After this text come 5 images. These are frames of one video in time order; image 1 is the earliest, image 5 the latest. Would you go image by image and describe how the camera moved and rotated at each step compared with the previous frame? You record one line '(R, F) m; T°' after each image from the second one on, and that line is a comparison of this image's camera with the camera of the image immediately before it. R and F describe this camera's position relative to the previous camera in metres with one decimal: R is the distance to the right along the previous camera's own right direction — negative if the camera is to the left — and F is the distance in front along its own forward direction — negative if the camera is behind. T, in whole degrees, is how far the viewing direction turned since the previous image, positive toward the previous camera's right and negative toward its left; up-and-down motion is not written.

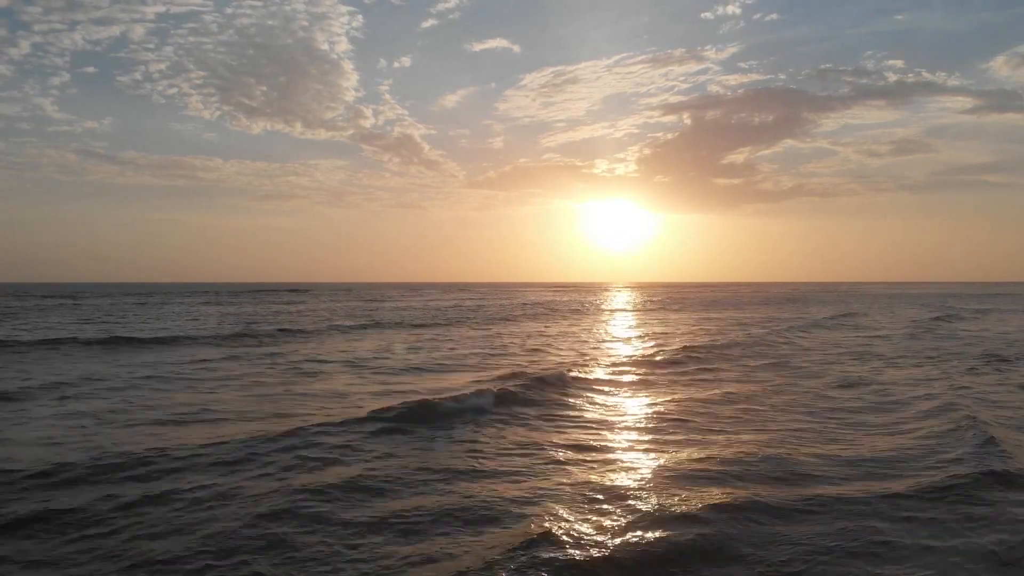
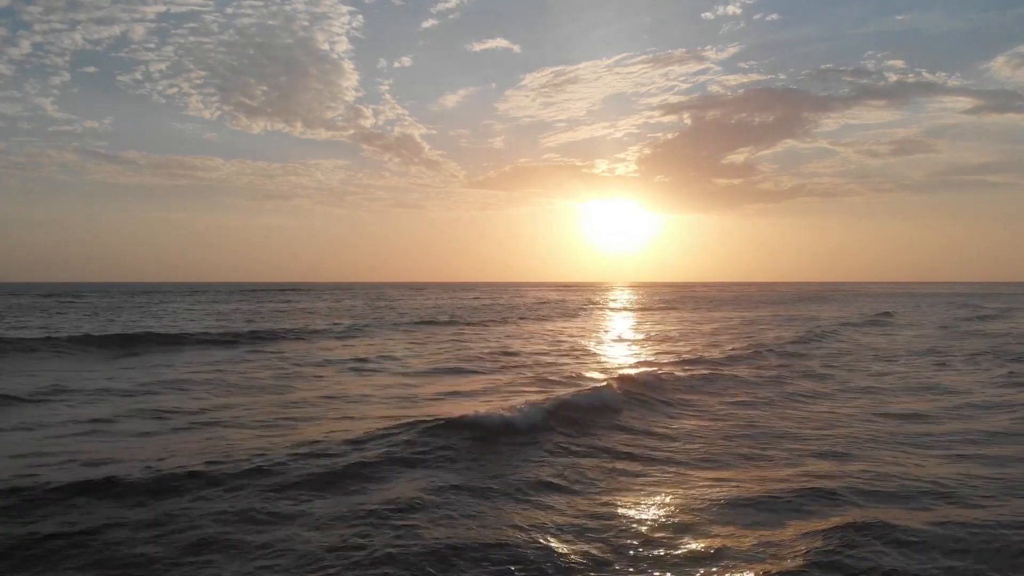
(-0.9, +0.4) m; 0°
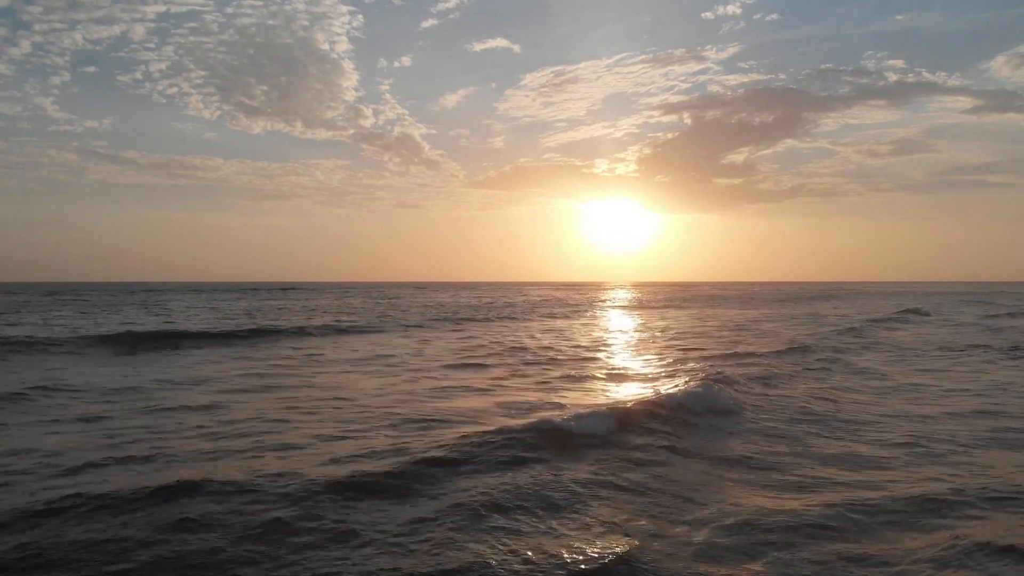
(-0.3, -0.9) m; 0°
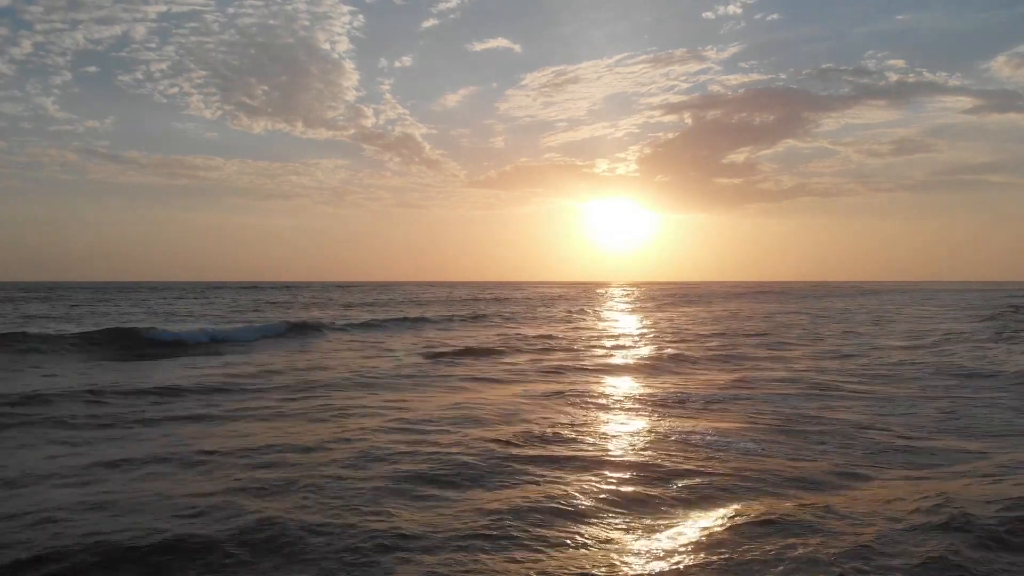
(-1.3, +1.1) m; 0°
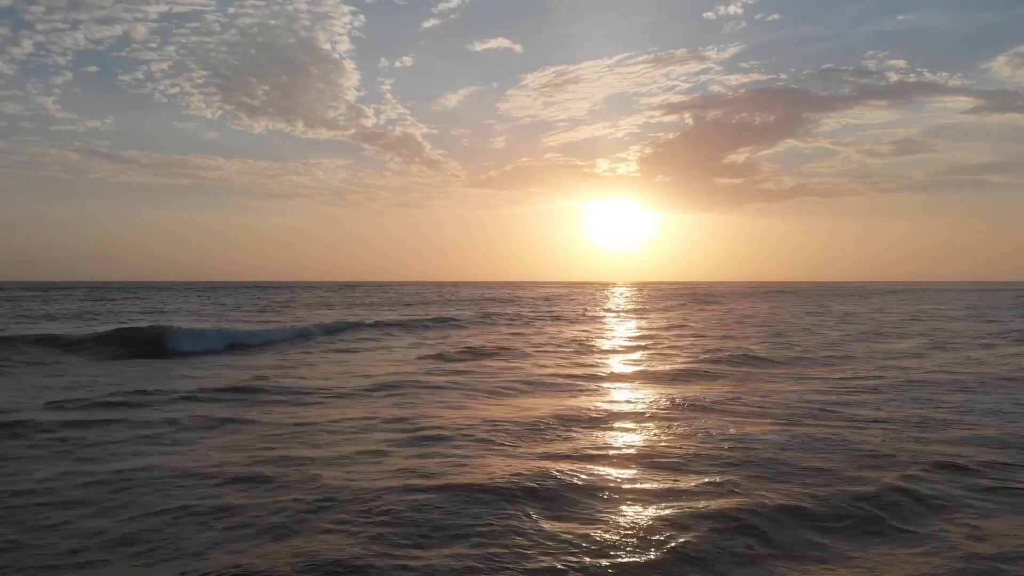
(-0.5, -1.6) m; 0°
